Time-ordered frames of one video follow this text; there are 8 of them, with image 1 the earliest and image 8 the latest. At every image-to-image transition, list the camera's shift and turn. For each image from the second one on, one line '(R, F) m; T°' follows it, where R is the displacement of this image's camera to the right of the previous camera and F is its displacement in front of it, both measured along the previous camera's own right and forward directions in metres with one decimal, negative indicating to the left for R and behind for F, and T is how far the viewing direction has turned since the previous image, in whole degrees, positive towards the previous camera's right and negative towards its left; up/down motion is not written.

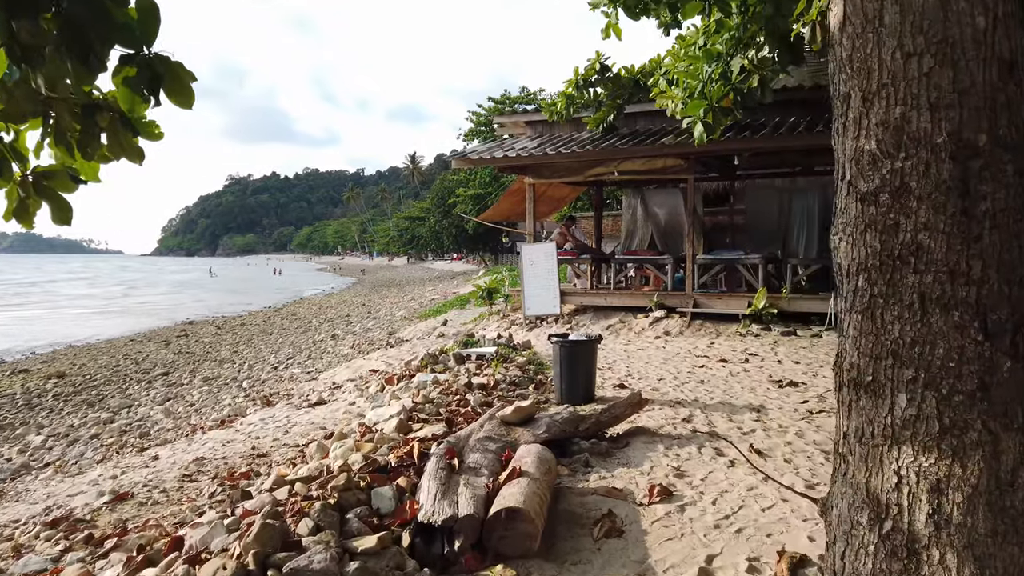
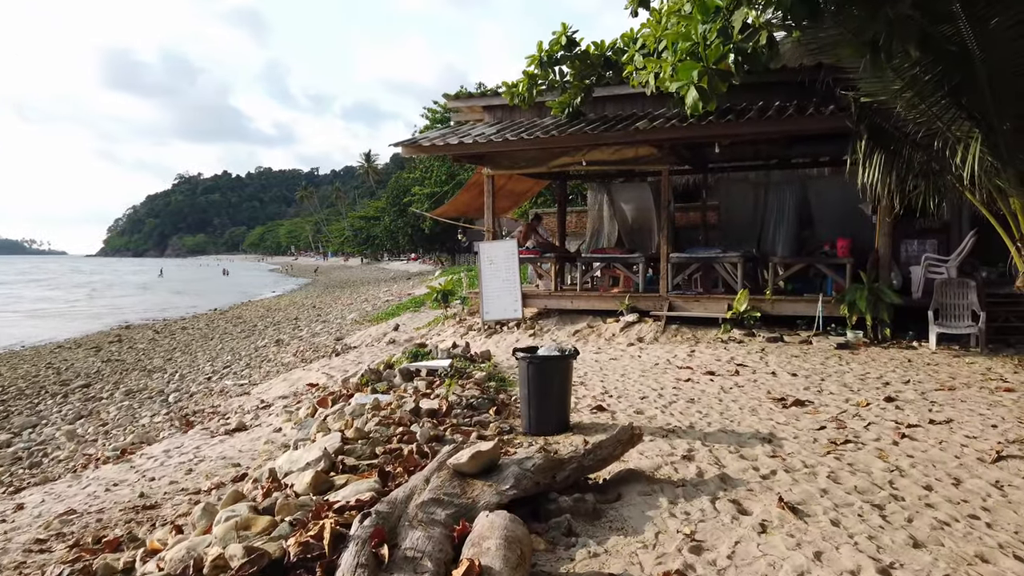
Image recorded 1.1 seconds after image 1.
(0.0, +1.2) m; +3°
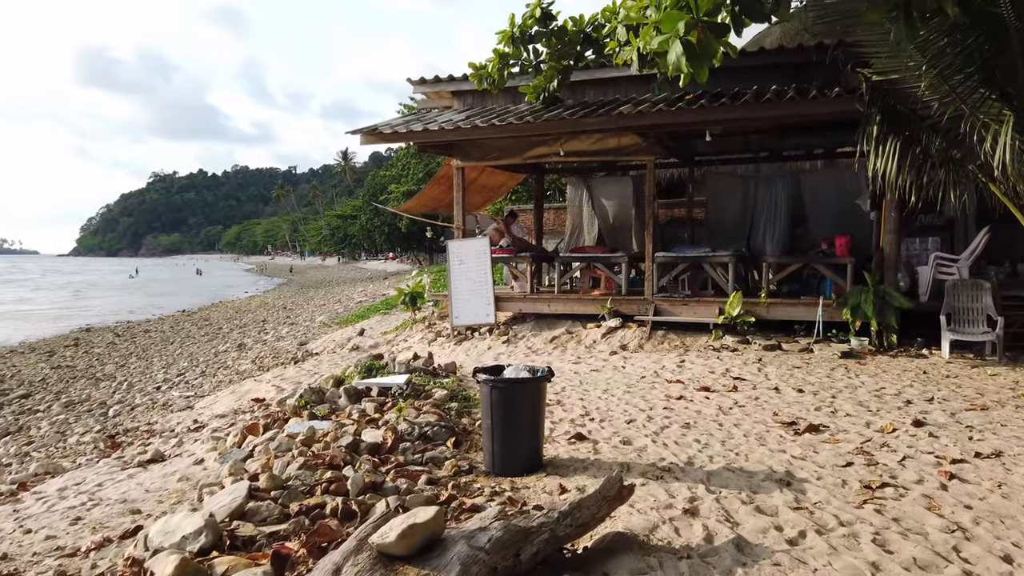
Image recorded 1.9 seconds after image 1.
(+0.1, +1.0) m; +2°
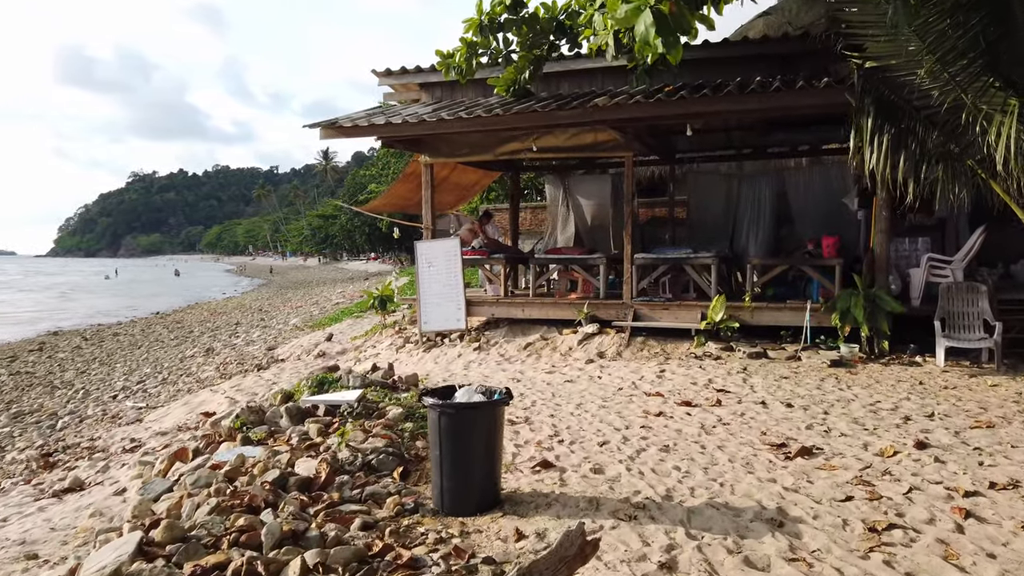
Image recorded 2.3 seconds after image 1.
(+0.2, +0.6) m; +1°
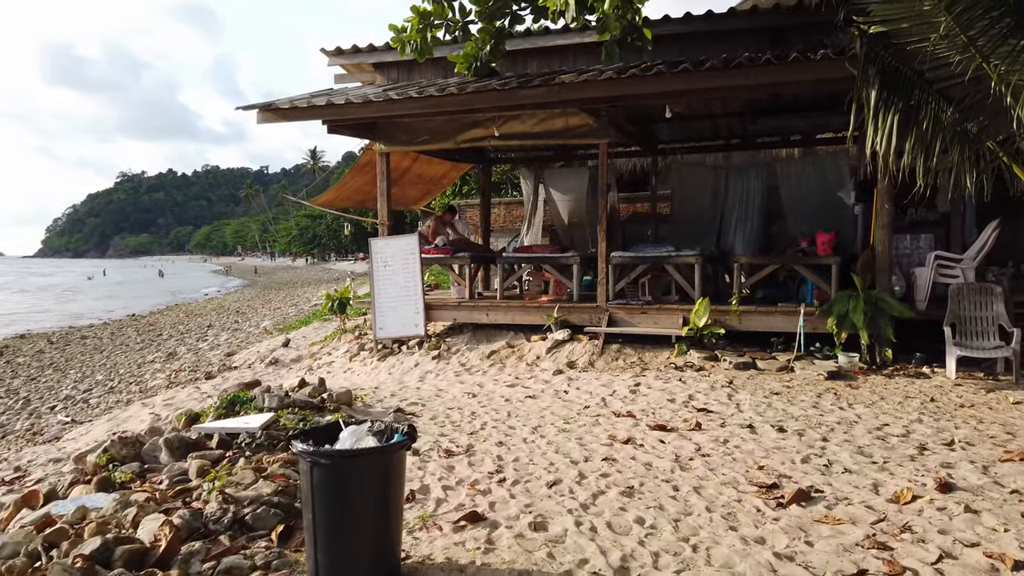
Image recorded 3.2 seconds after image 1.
(+0.3, +0.9) m; +1°
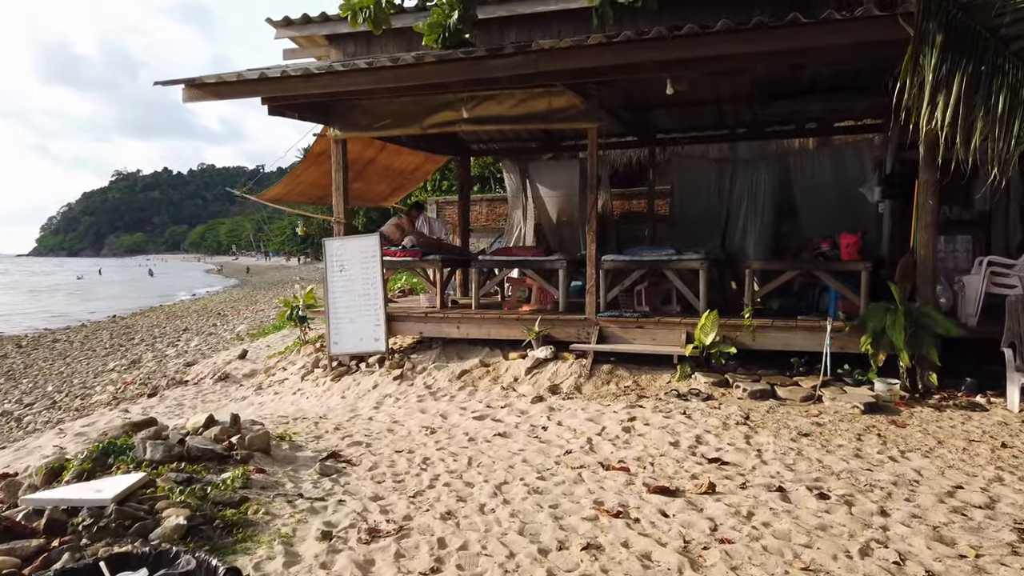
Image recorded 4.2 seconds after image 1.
(+0.2, +1.2) m; 0°
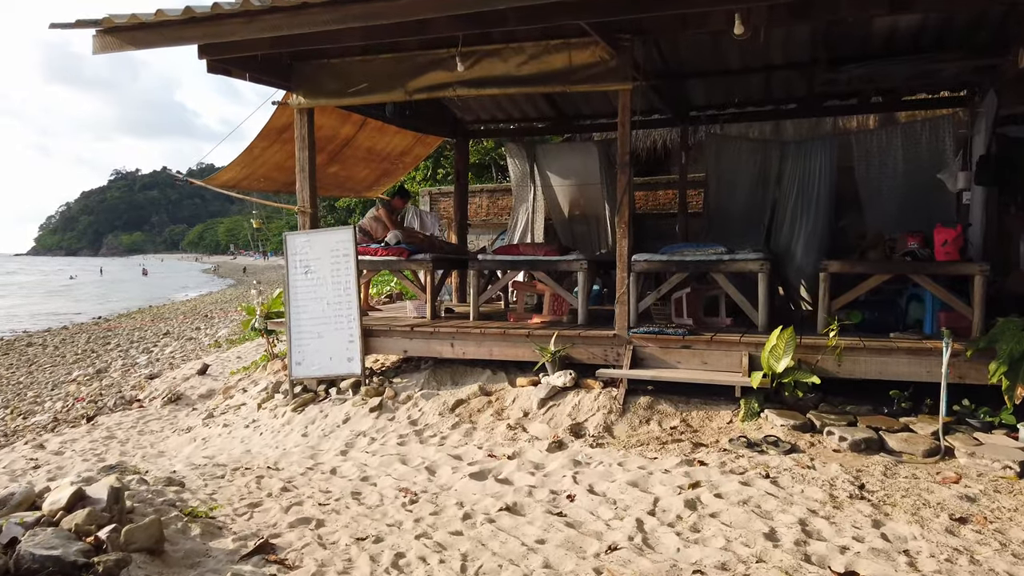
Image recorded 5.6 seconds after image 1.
(-0.1, +1.6) m; 0°
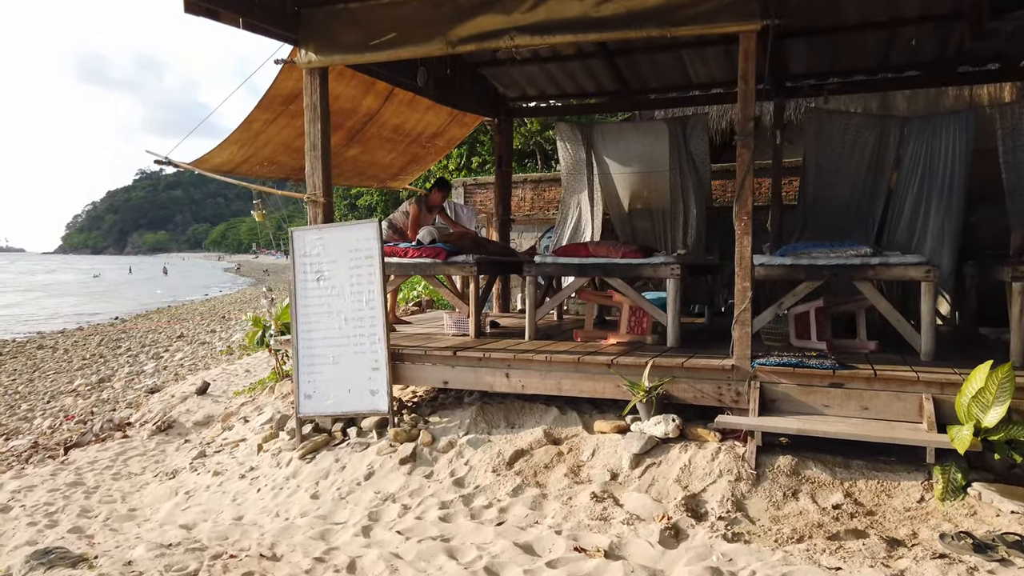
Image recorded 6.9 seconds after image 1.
(-0.3, +1.4) m; -2°
